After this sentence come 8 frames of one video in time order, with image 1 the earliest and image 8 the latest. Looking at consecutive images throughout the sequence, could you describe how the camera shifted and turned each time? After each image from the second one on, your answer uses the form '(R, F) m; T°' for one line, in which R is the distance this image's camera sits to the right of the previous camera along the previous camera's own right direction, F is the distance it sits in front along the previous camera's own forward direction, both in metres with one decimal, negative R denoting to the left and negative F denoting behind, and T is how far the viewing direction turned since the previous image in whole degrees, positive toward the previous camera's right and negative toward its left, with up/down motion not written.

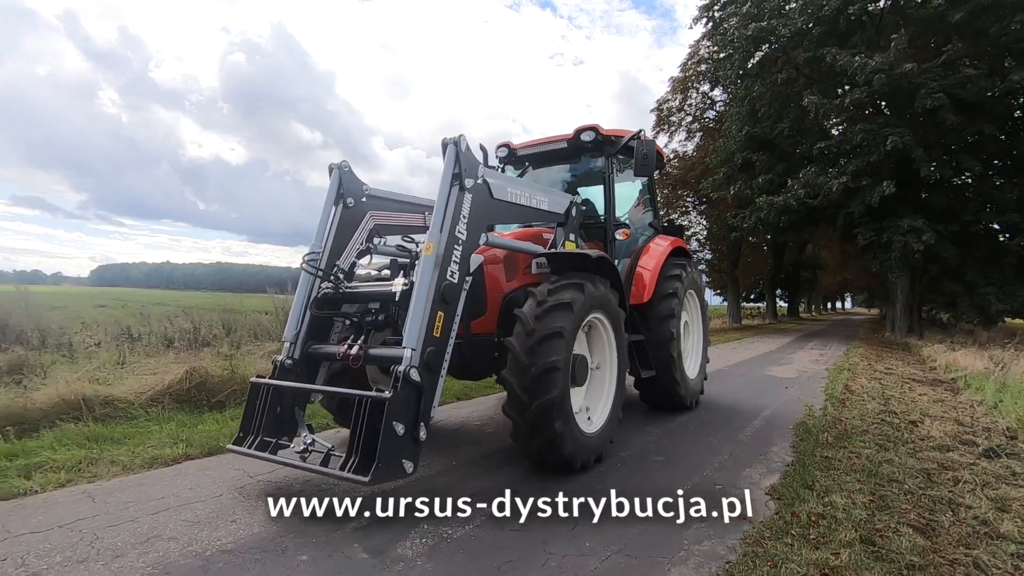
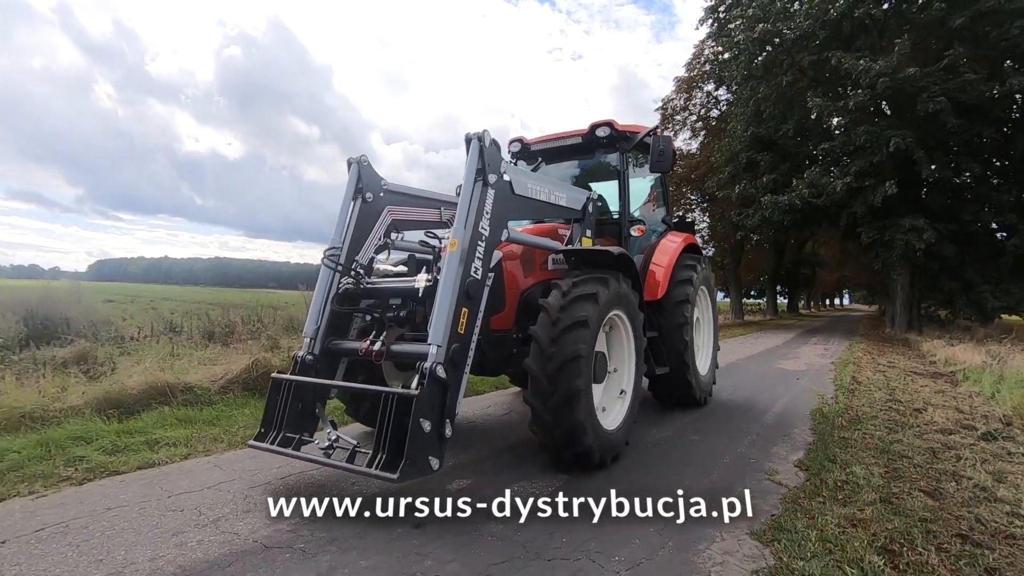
(-0.4, -0.4) m; 0°
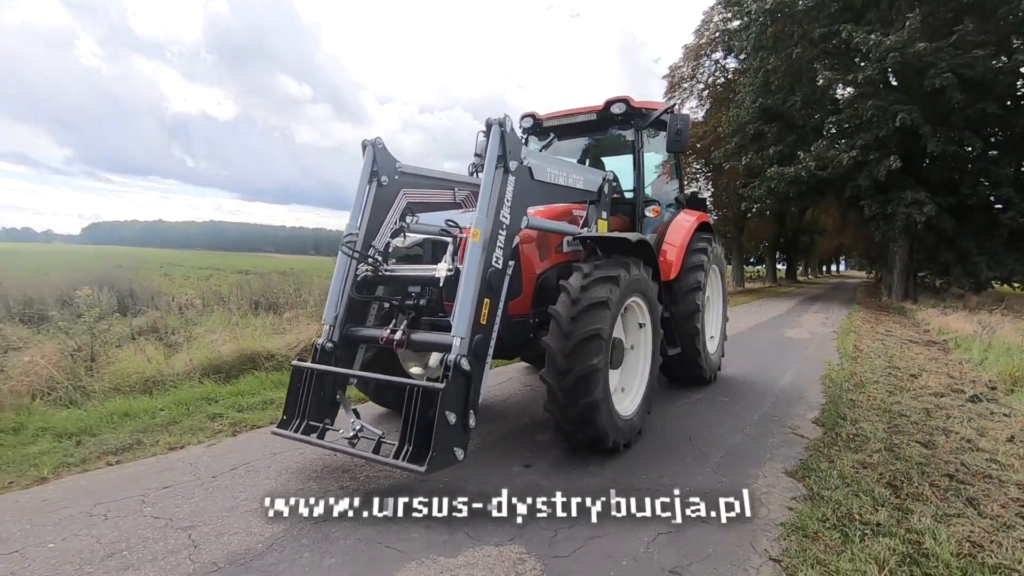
(-0.5, -0.5) m; 0°
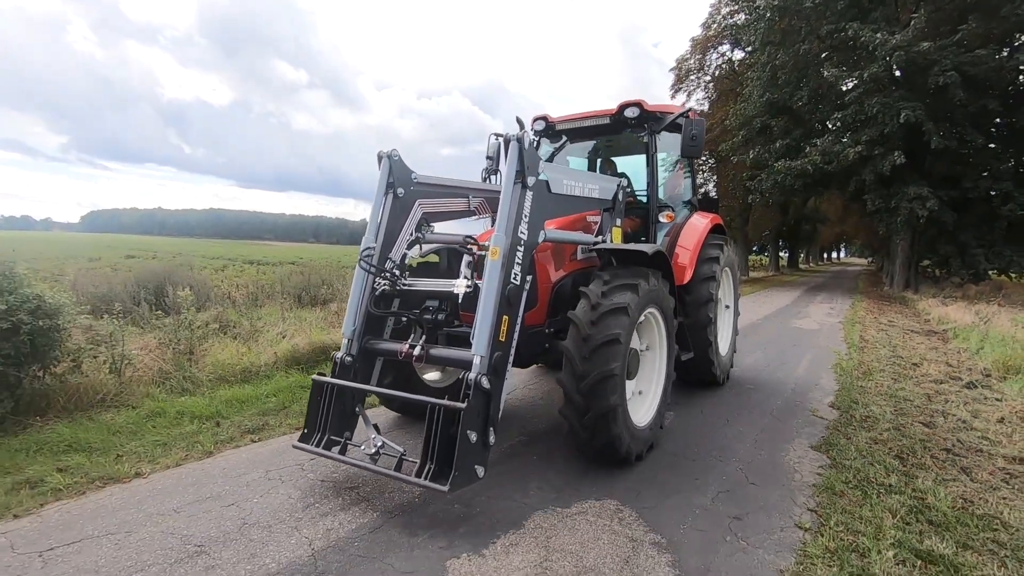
(-0.5, -0.6) m; 0°
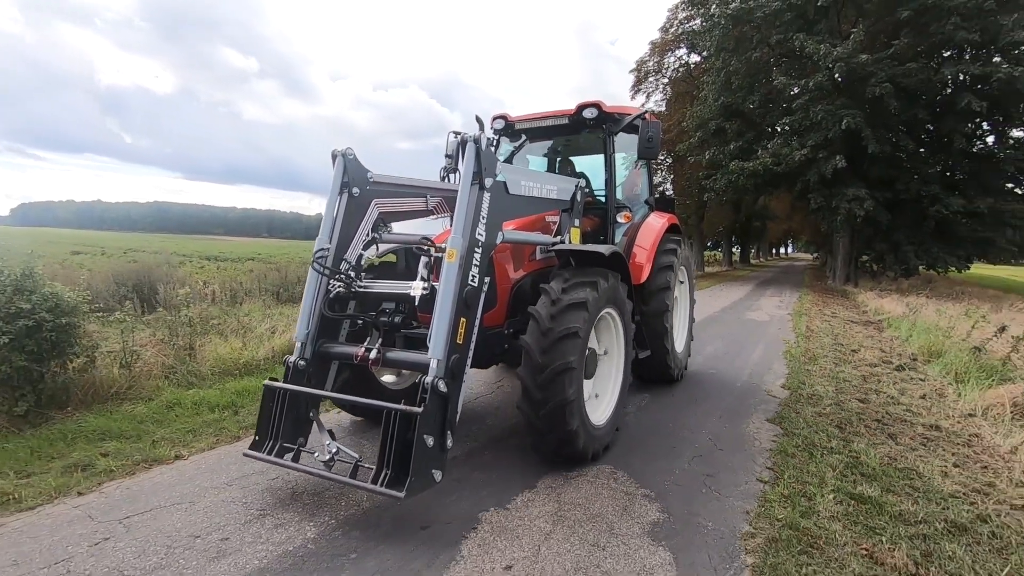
(-0.3, -0.4) m; +4°
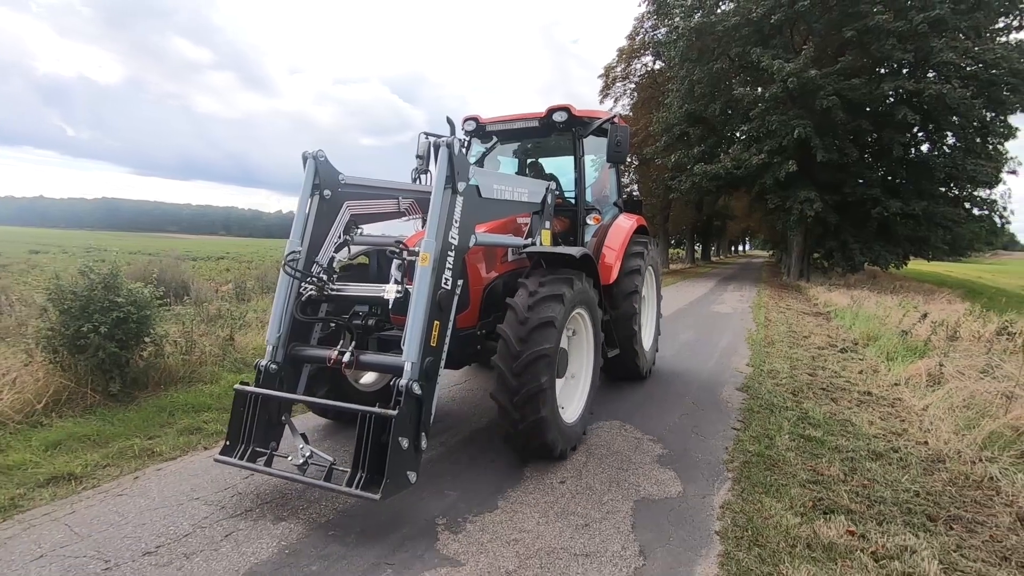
(-0.5, -0.8) m; +4°
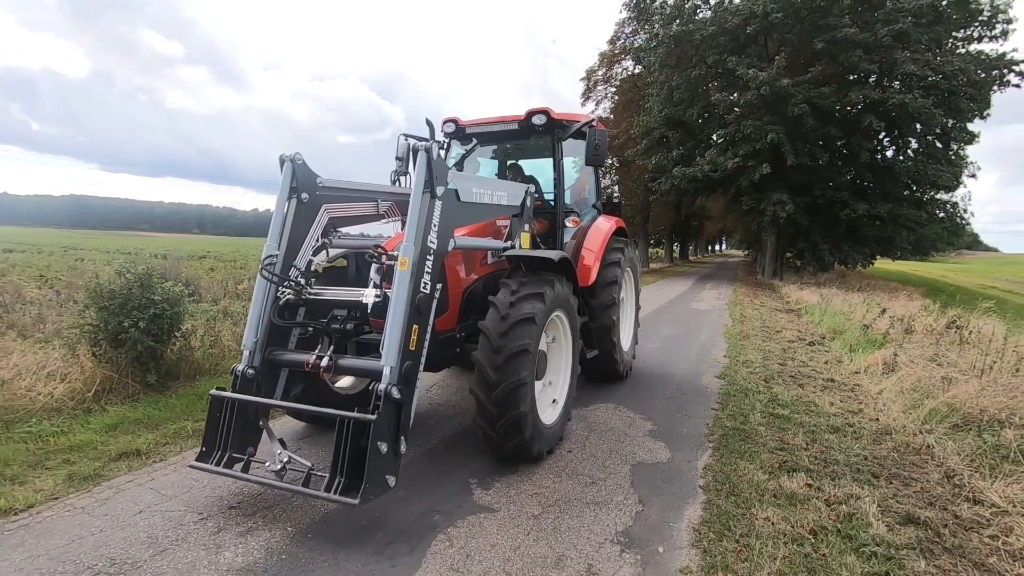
(-0.2, -0.5) m; +2°
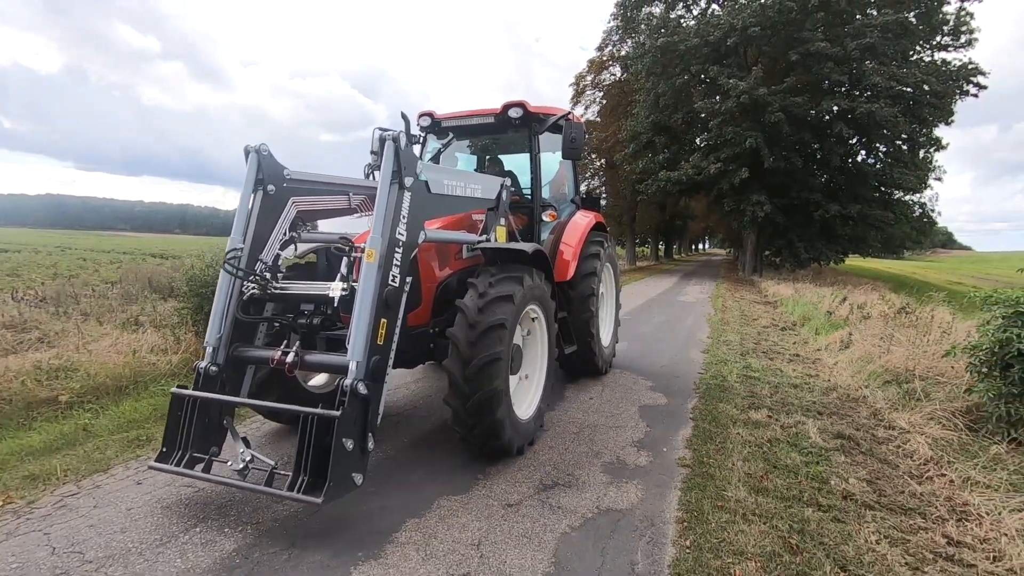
(-0.4, -1.0) m; +2°
